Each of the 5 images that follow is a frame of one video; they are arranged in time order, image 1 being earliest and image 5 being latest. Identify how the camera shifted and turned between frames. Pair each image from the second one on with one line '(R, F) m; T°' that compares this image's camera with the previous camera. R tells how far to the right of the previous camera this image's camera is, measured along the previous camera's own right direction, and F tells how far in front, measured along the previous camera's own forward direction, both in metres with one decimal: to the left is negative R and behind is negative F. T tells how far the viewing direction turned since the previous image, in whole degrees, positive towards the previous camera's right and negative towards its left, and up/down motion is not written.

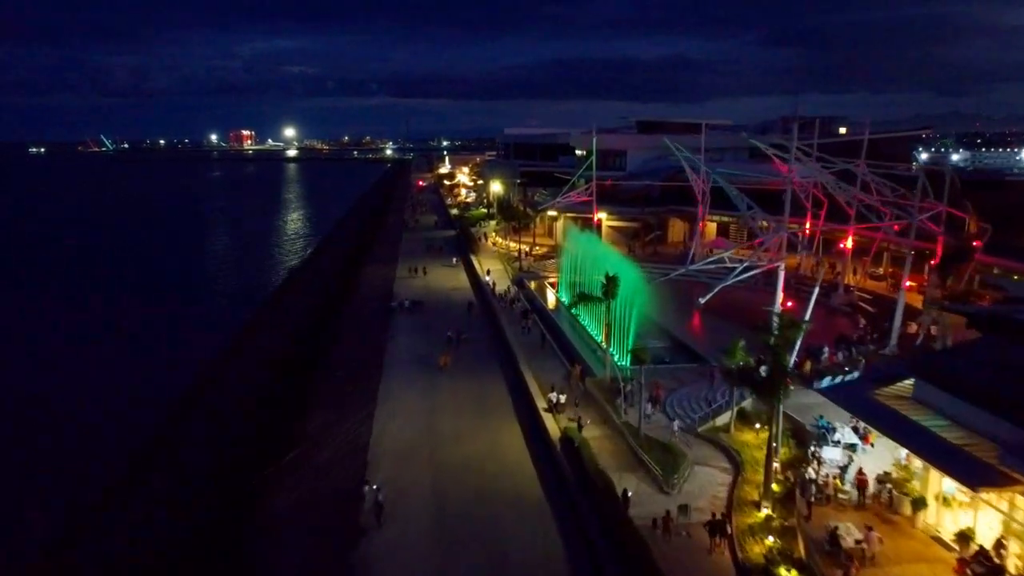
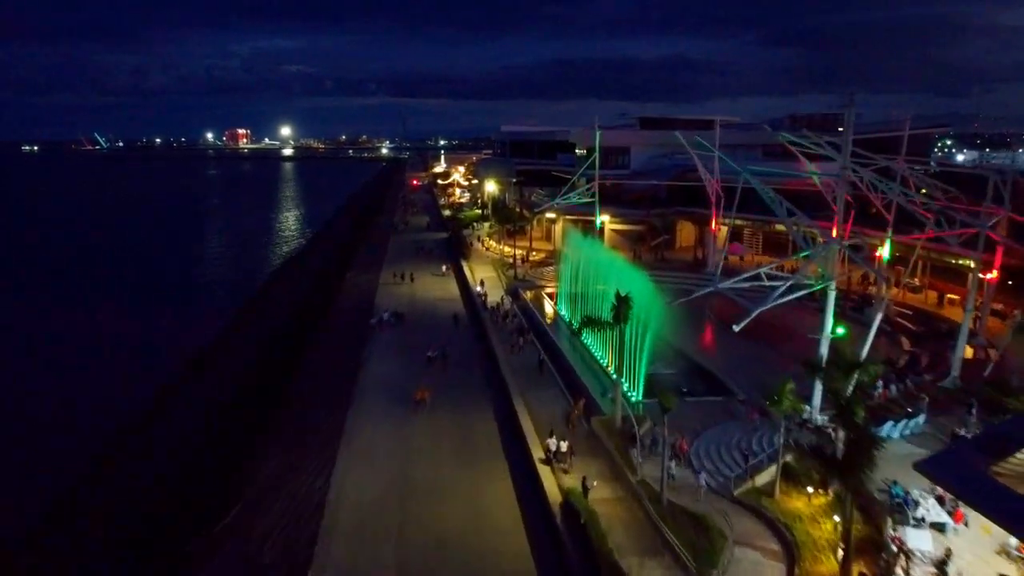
(+0.2, +4.4) m; 0°
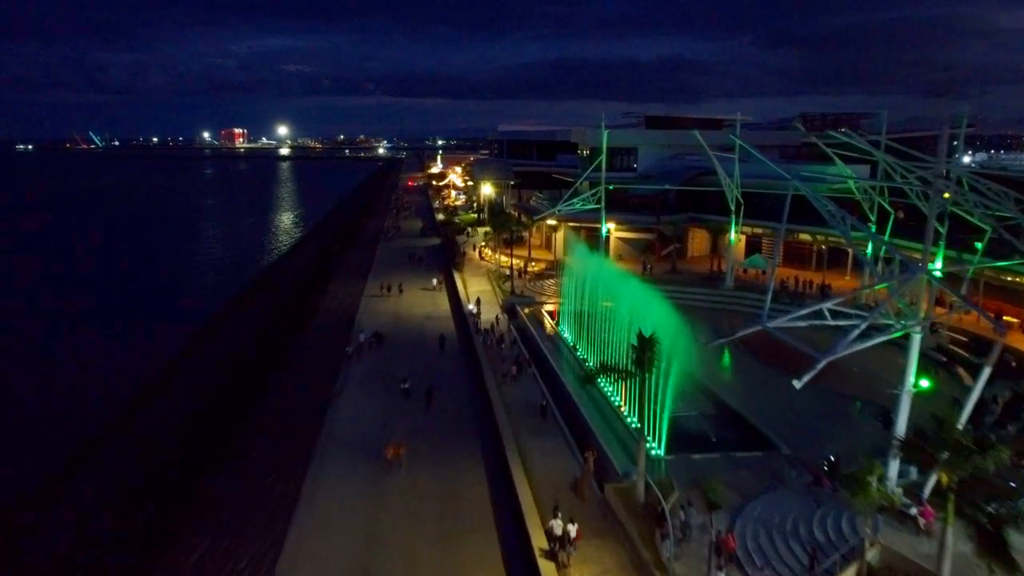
(+0.1, +4.2) m; 0°
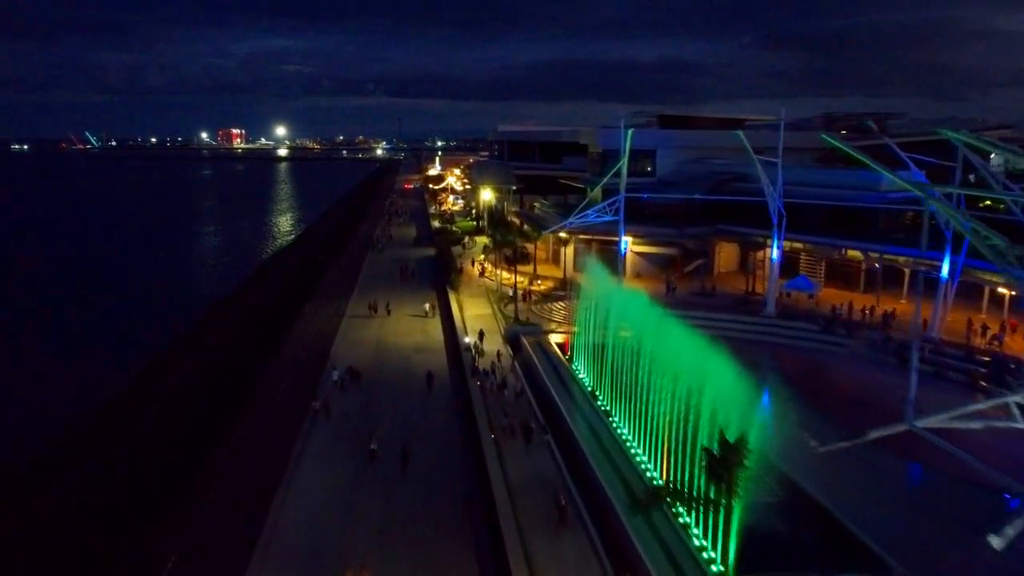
(-0.2, +5.6) m; 0°
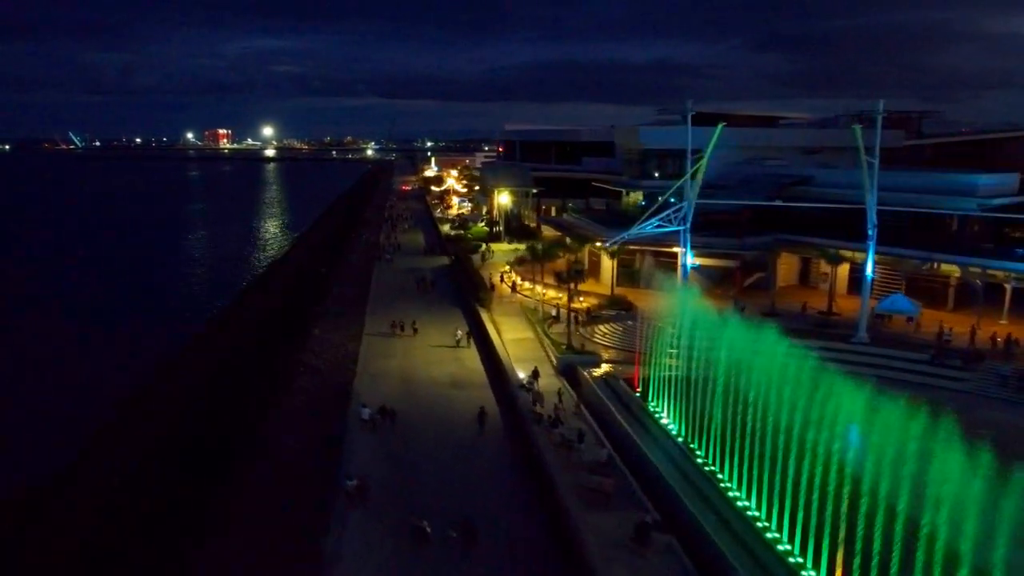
(-2.3, +4.7) m; +1°
